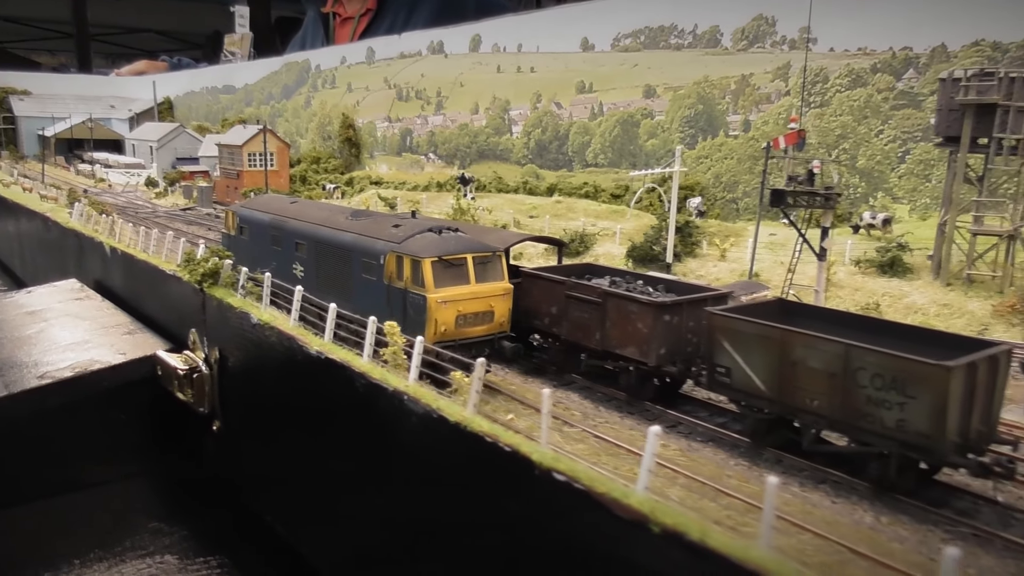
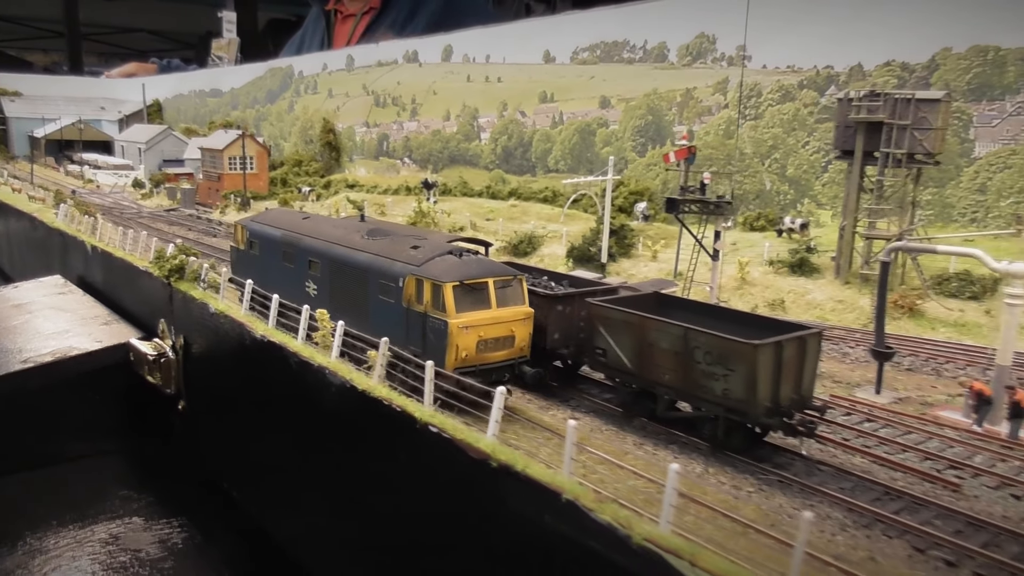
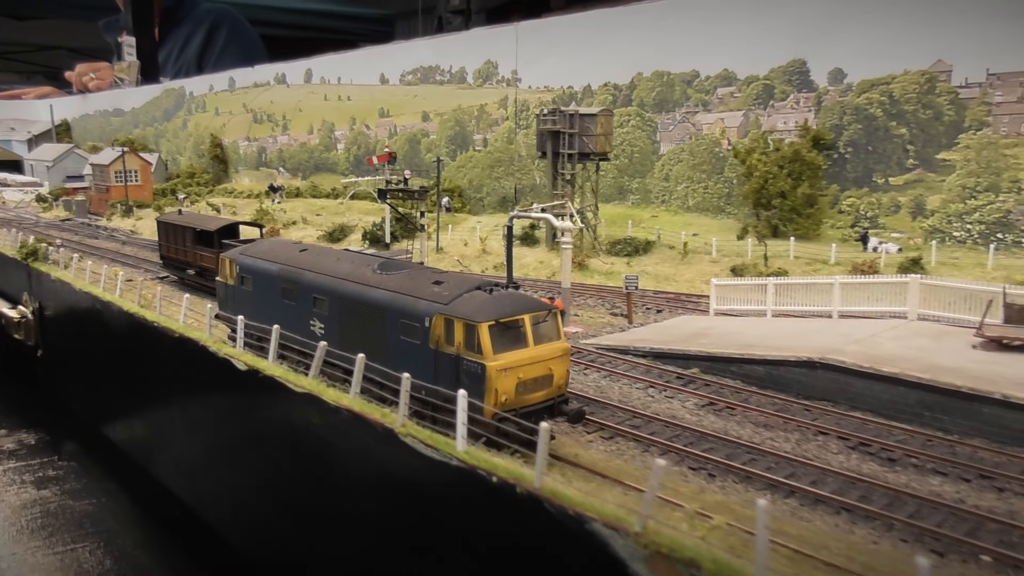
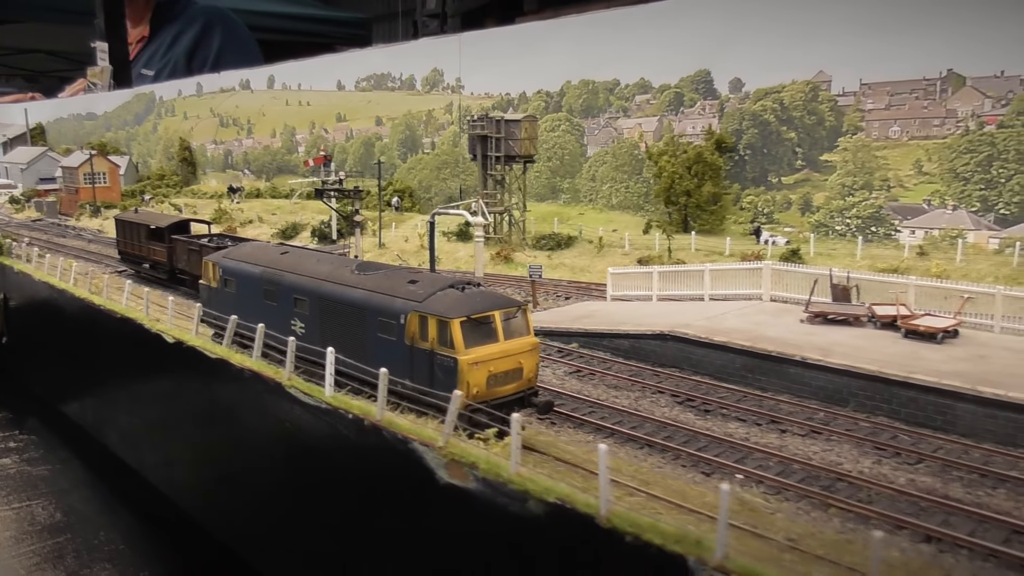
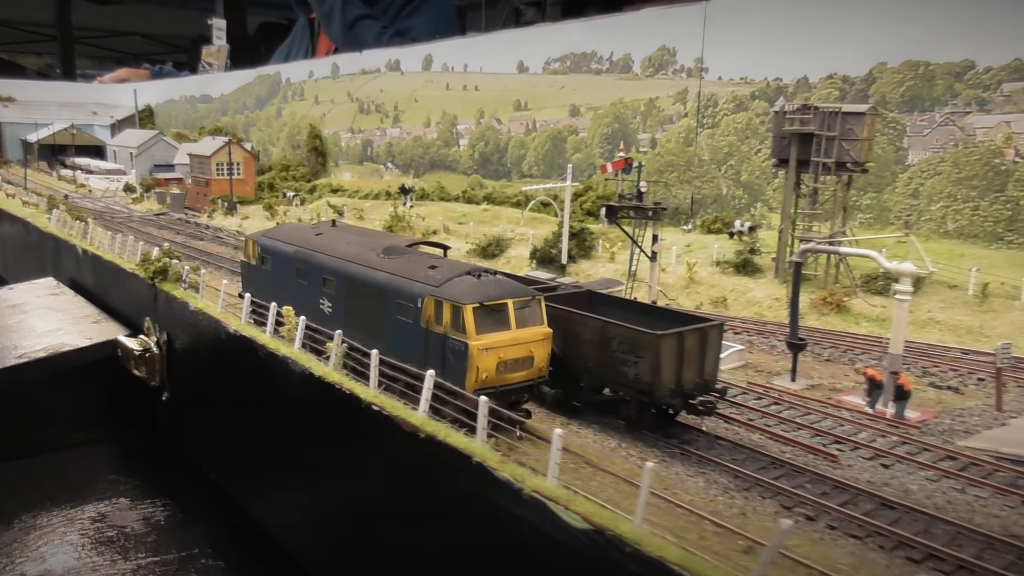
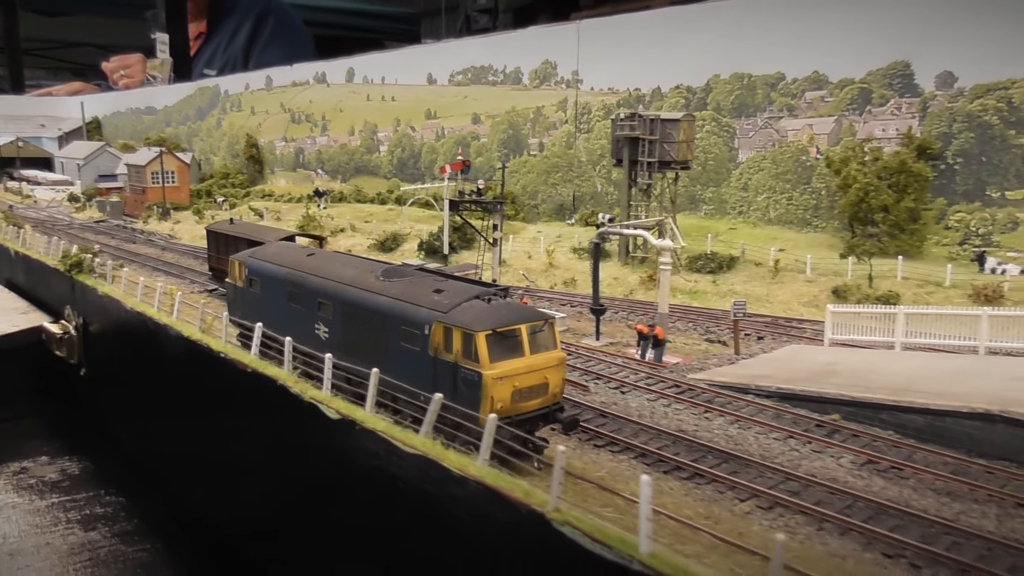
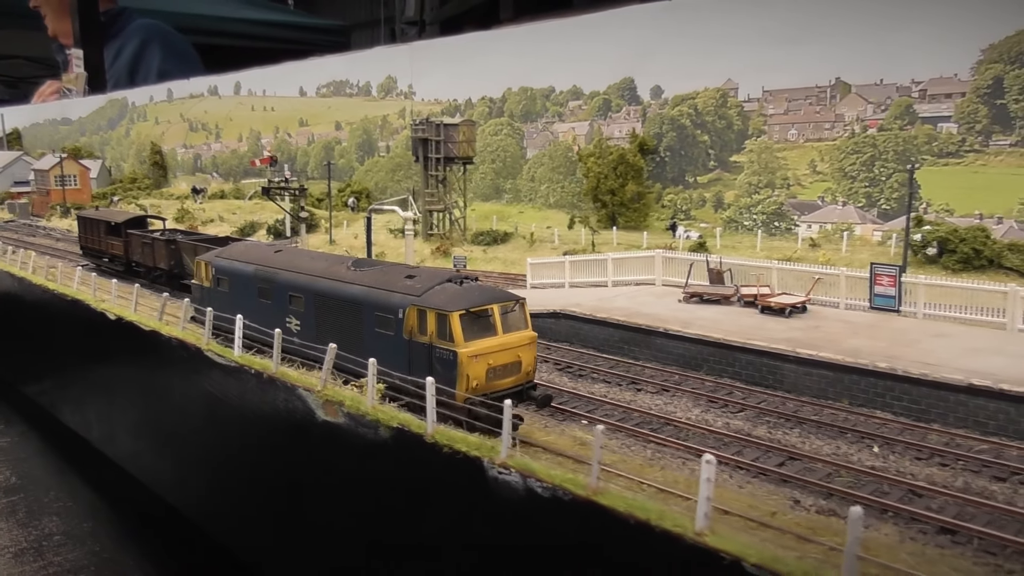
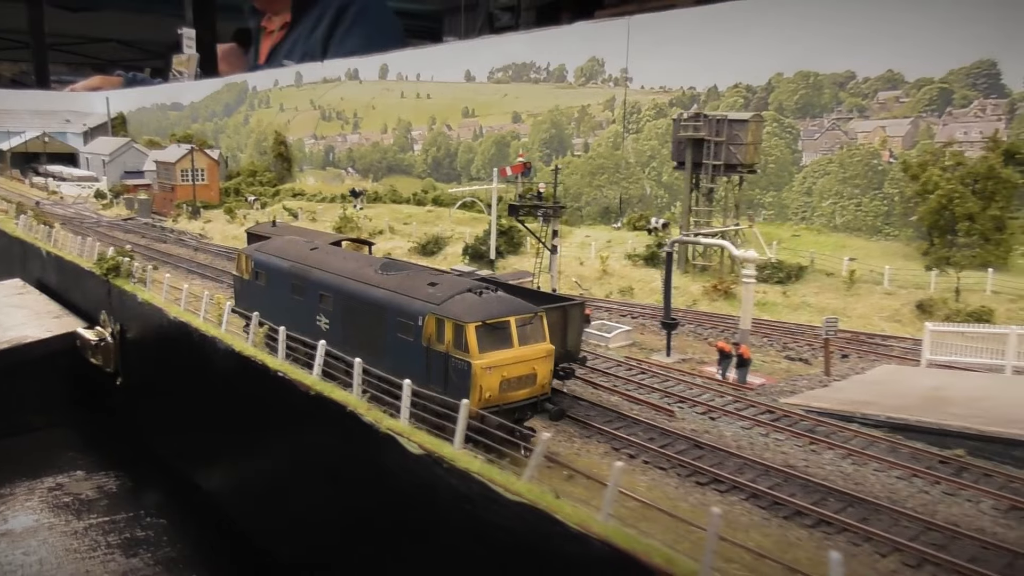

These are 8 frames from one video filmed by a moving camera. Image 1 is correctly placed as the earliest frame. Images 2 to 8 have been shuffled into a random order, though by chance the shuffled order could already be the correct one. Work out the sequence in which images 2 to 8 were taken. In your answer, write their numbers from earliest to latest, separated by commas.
2, 5, 8, 6, 3, 4, 7
